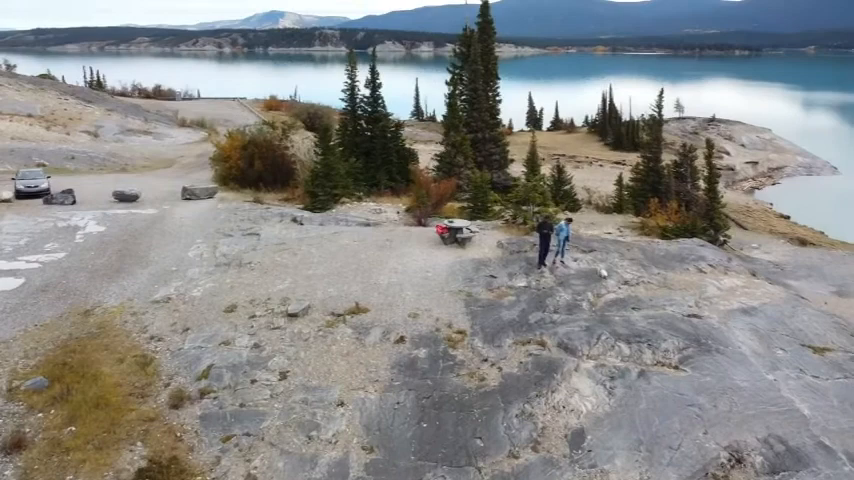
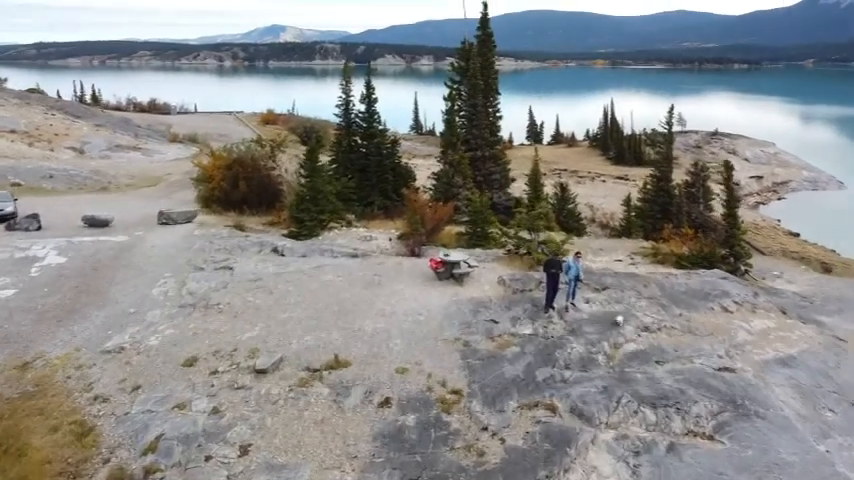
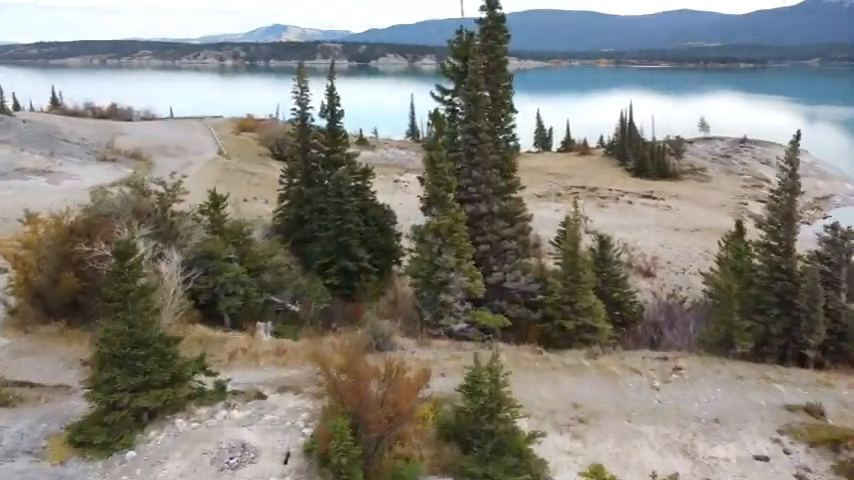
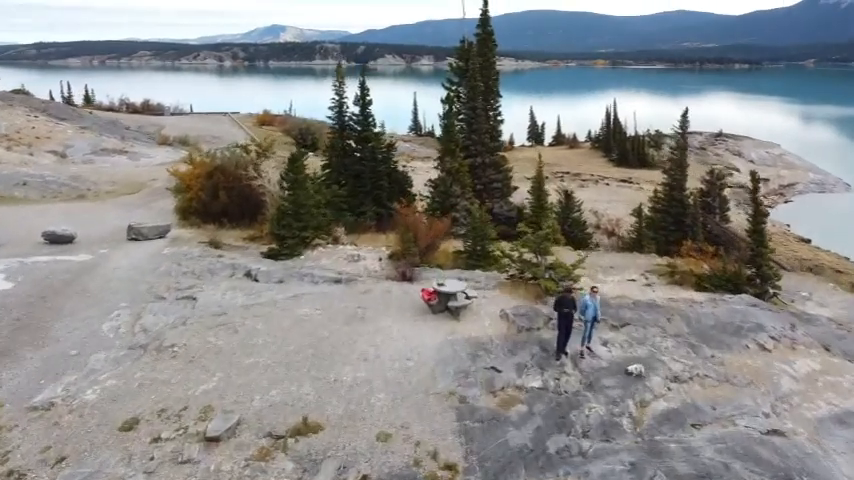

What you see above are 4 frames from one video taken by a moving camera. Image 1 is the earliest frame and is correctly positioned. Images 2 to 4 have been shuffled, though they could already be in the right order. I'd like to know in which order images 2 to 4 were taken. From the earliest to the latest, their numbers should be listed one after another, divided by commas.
2, 4, 3
